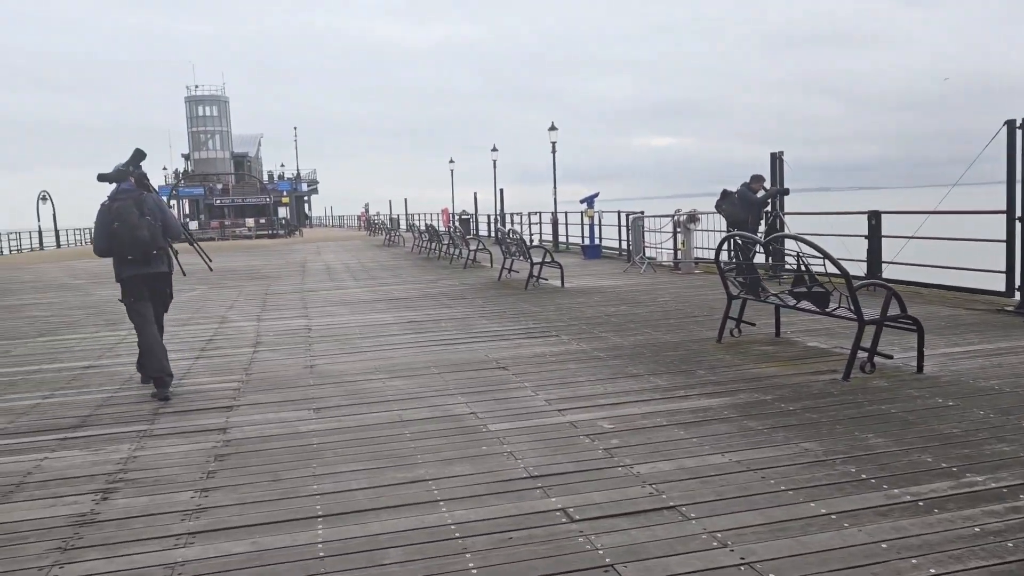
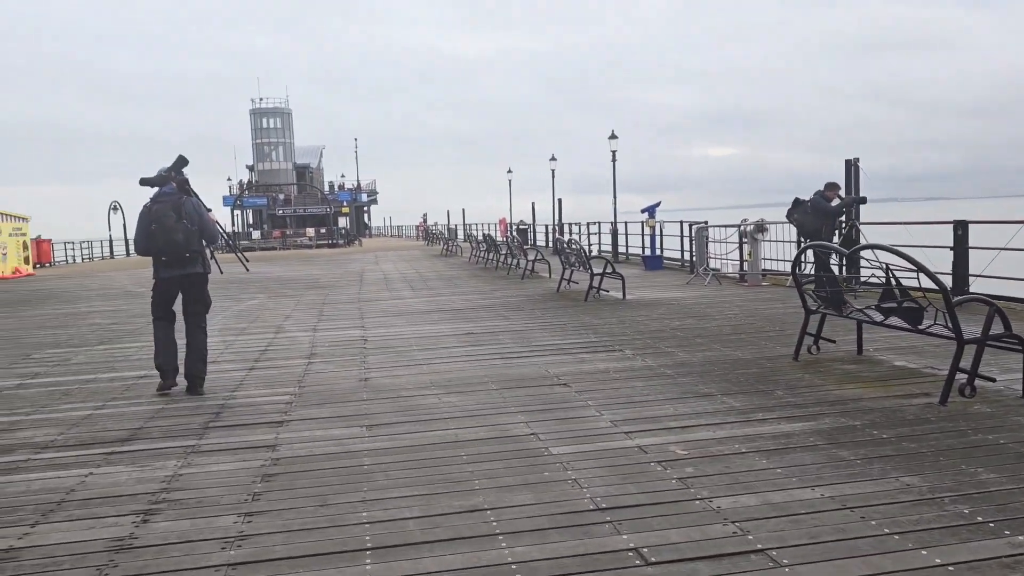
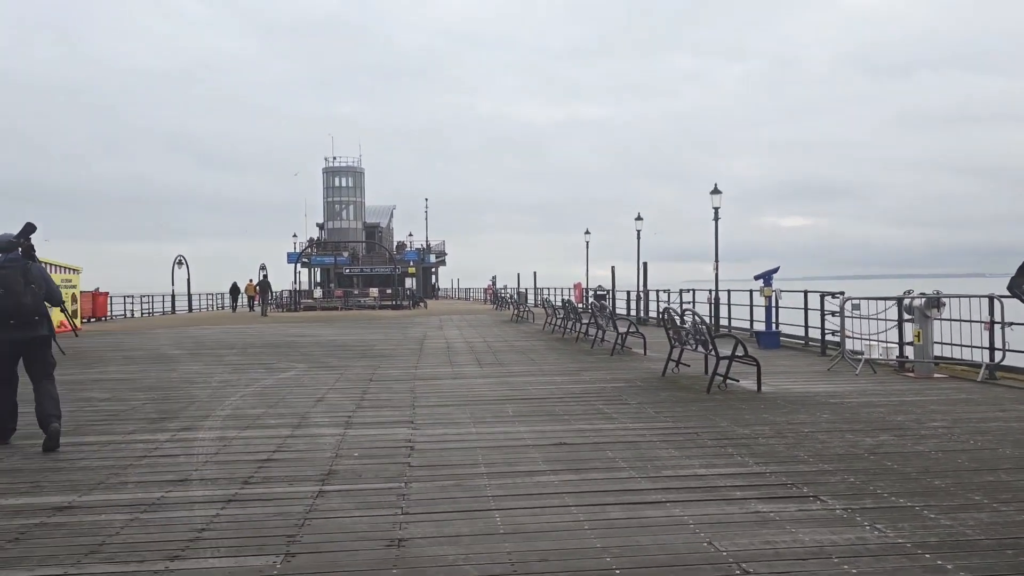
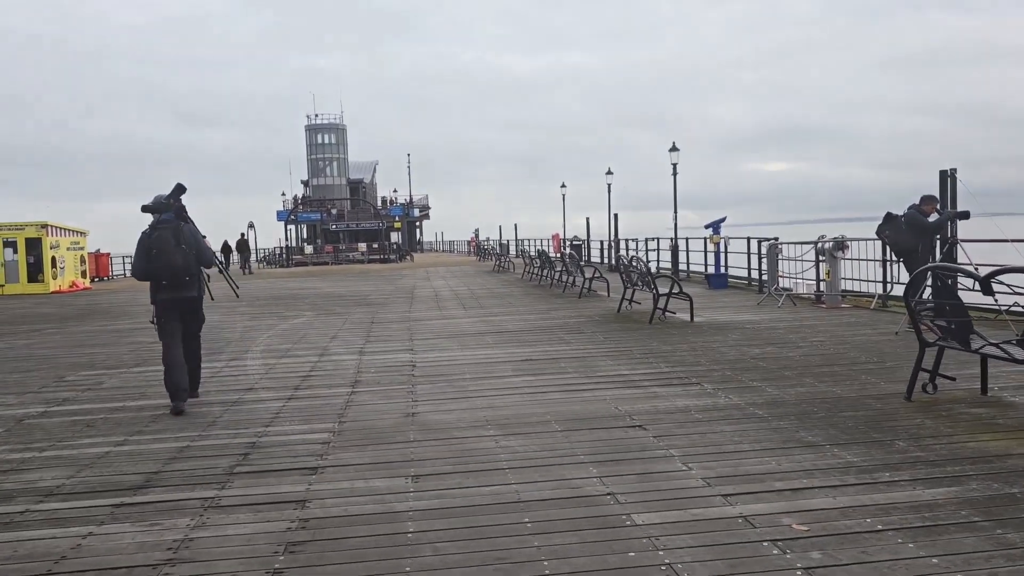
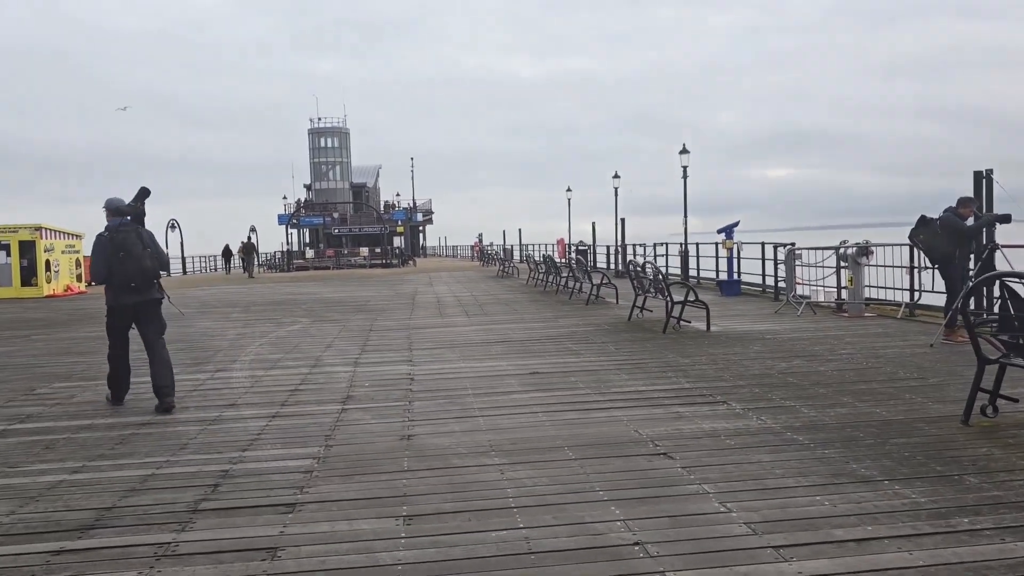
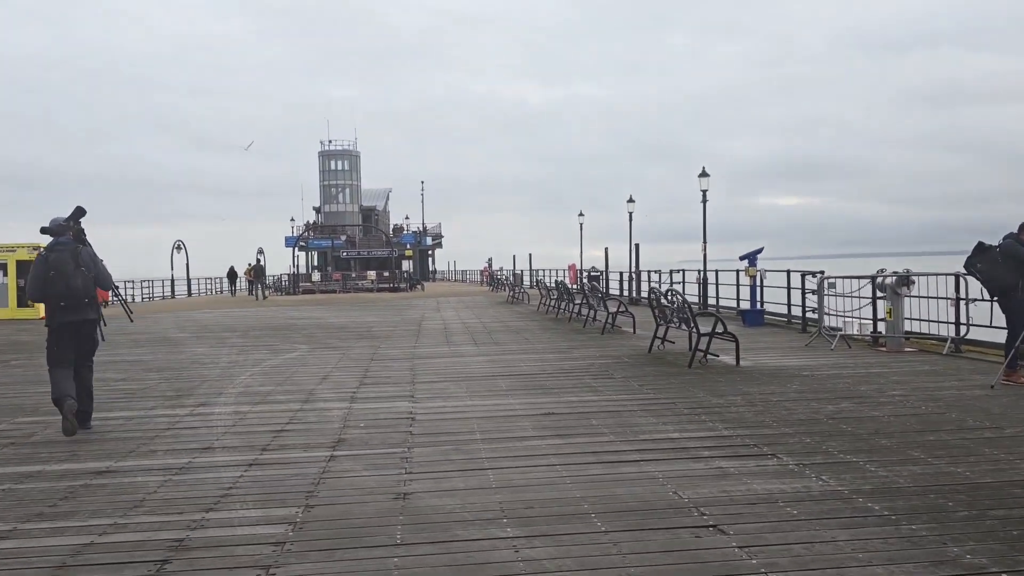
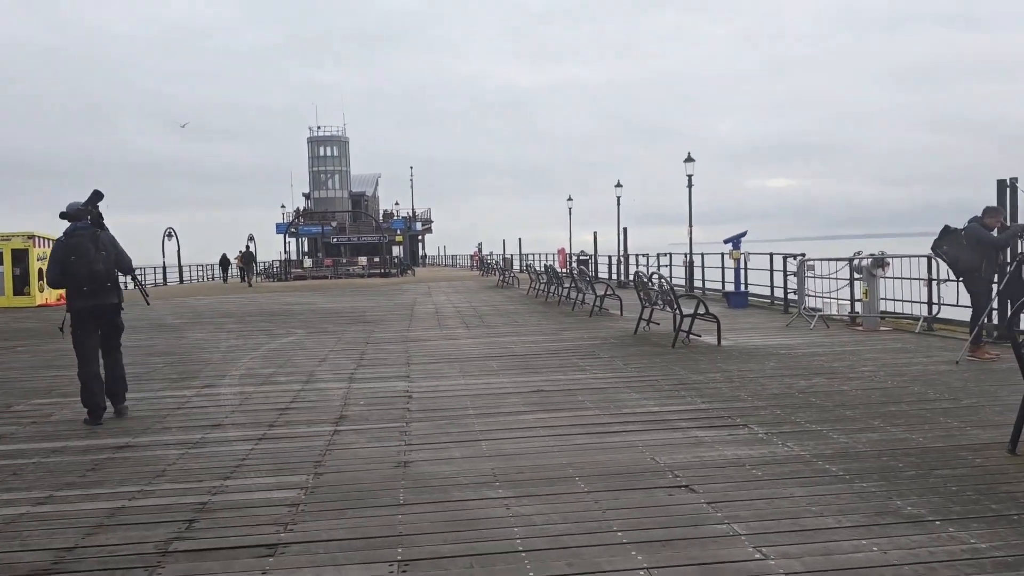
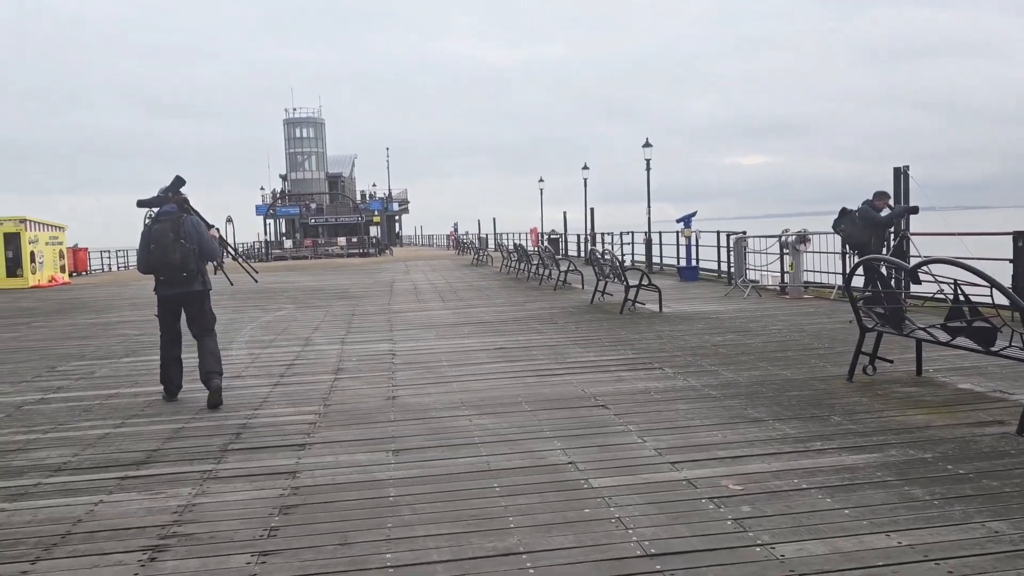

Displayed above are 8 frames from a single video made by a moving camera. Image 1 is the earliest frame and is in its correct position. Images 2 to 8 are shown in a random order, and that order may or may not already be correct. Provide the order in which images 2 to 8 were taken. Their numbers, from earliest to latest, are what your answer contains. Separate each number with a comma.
2, 8, 4, 5, 7, 6, 3
